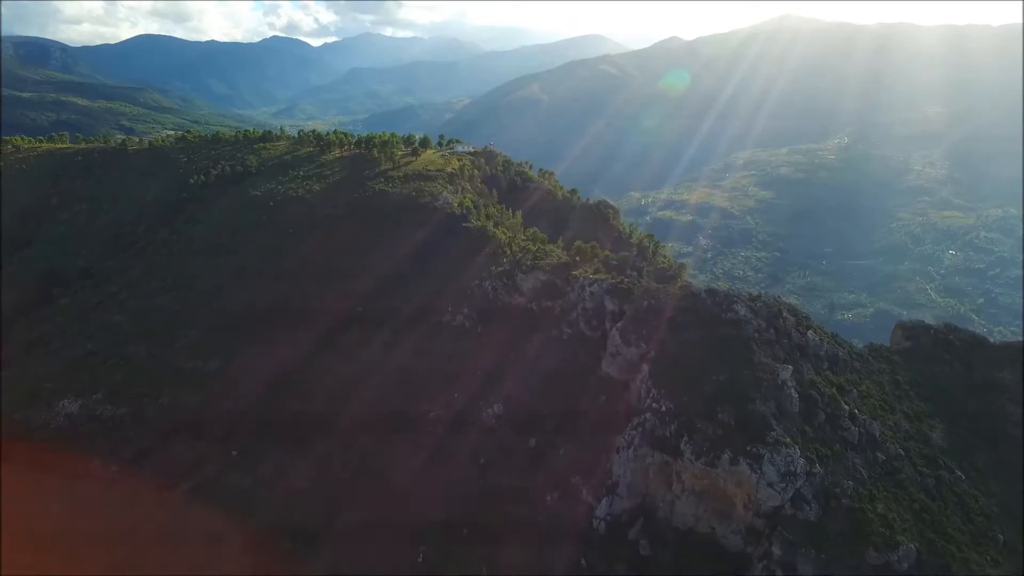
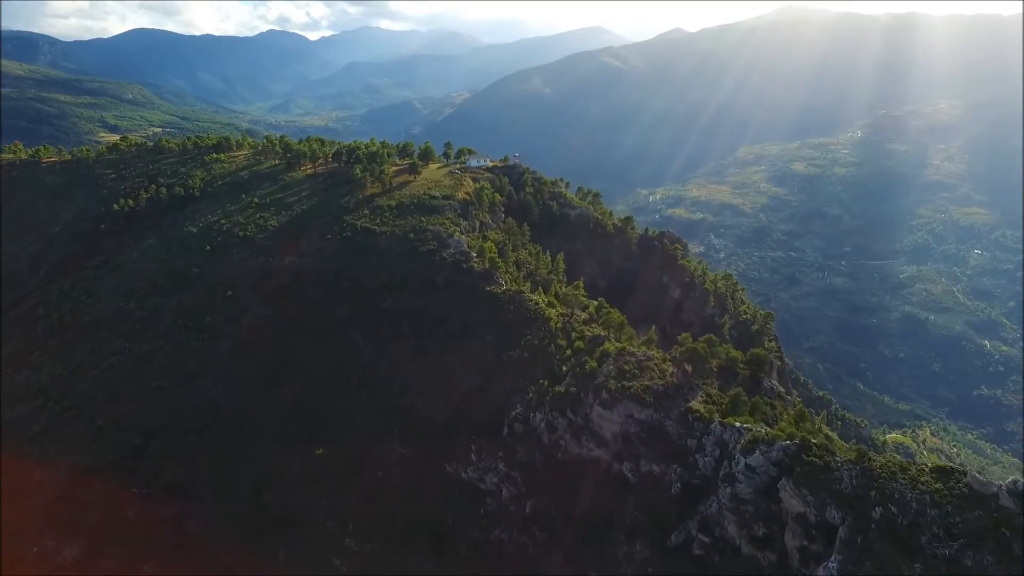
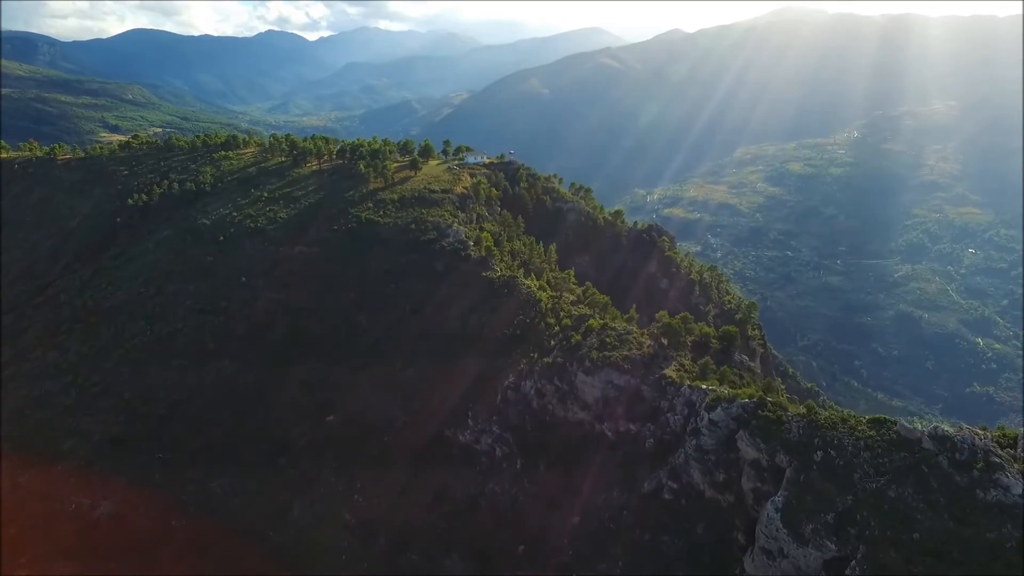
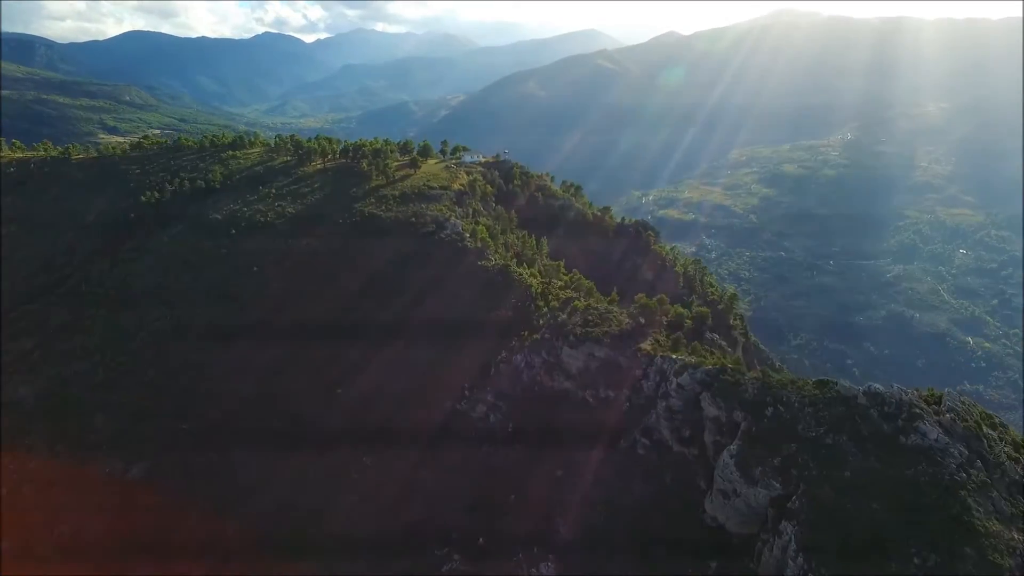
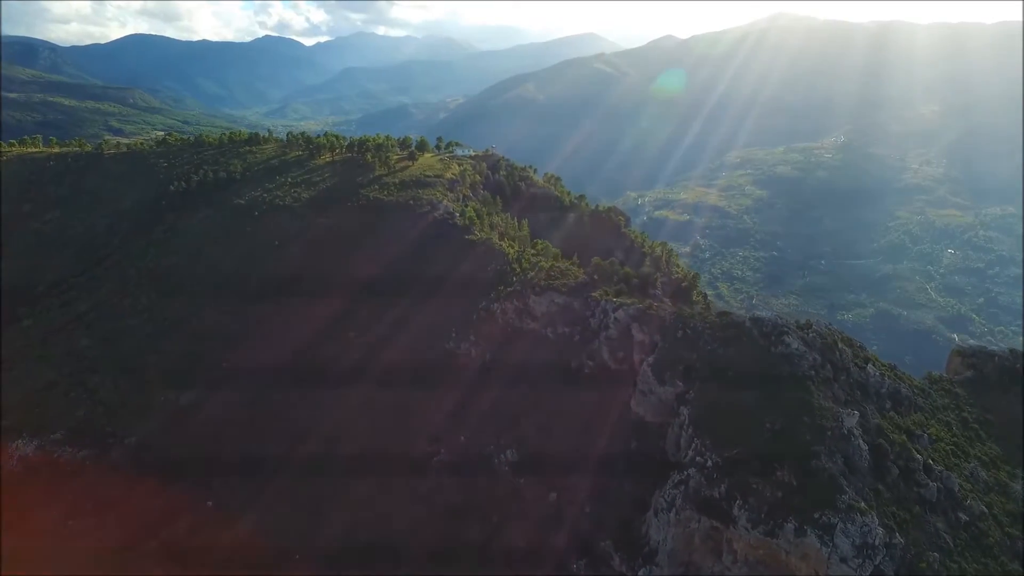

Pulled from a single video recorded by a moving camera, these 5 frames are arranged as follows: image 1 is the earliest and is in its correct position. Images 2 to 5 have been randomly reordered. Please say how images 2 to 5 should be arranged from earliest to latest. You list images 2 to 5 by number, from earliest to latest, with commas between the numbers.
5, 4, 3, 2
